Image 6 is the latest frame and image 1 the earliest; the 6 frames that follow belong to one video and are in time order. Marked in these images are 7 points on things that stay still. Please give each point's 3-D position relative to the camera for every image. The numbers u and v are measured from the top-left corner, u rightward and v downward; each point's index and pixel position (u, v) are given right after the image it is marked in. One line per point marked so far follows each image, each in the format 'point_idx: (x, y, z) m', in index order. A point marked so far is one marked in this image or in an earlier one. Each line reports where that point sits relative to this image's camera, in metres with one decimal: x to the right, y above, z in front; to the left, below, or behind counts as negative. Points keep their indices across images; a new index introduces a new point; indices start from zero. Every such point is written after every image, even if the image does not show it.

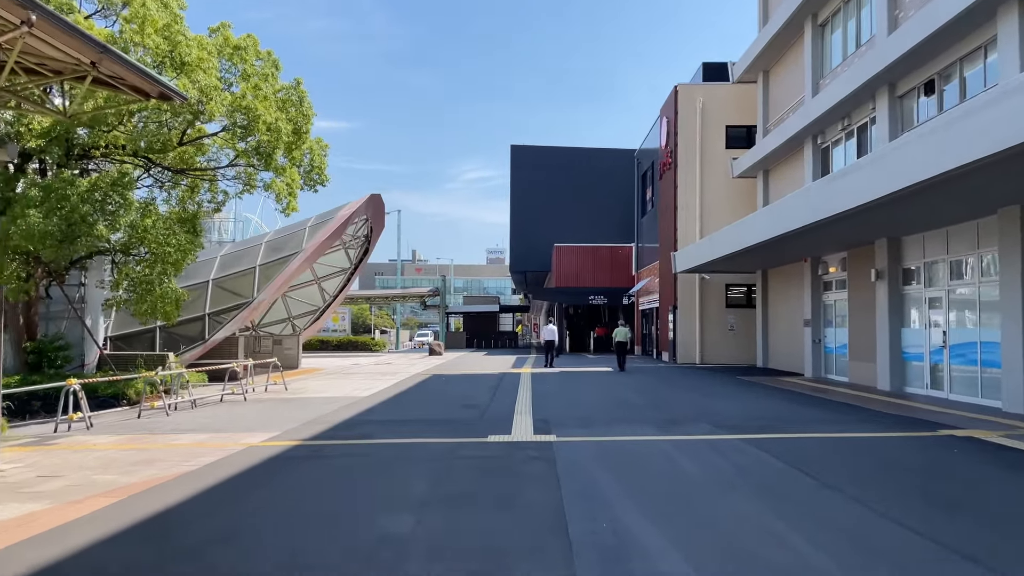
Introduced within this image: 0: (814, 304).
0: (+6.6, -0.3, +17.9) m
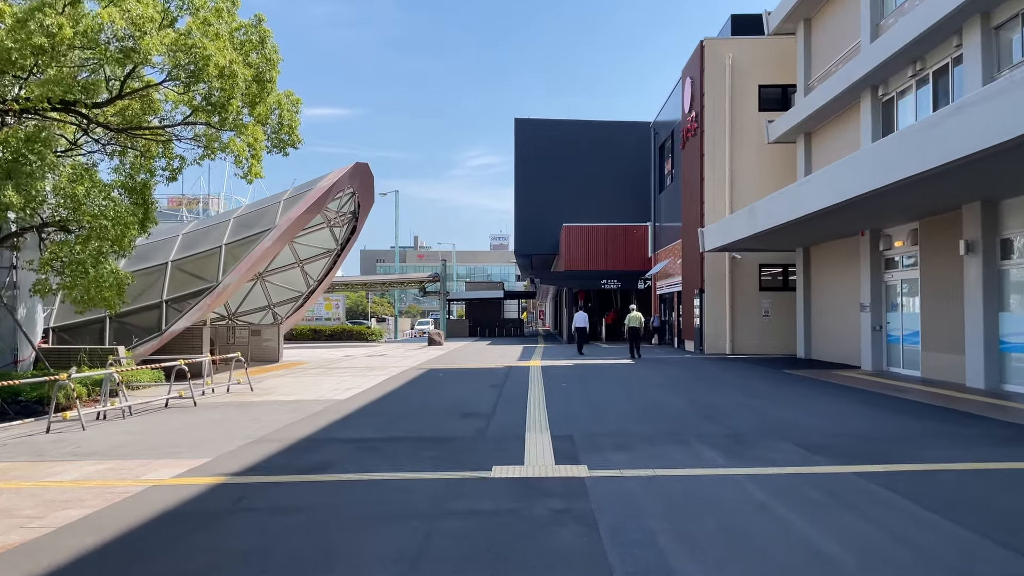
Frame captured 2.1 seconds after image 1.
0: (+6.8, +0.1, +15.3) m
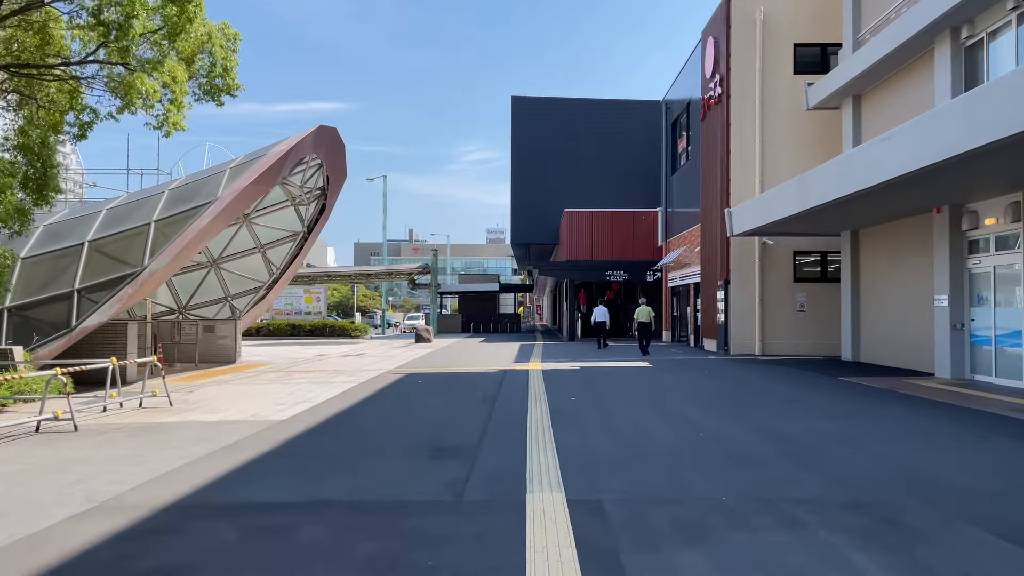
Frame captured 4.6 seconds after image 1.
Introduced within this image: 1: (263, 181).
0: (+6.7, +0.3, +12.4) m
1: (-4.1, +1.7, +13.3) m
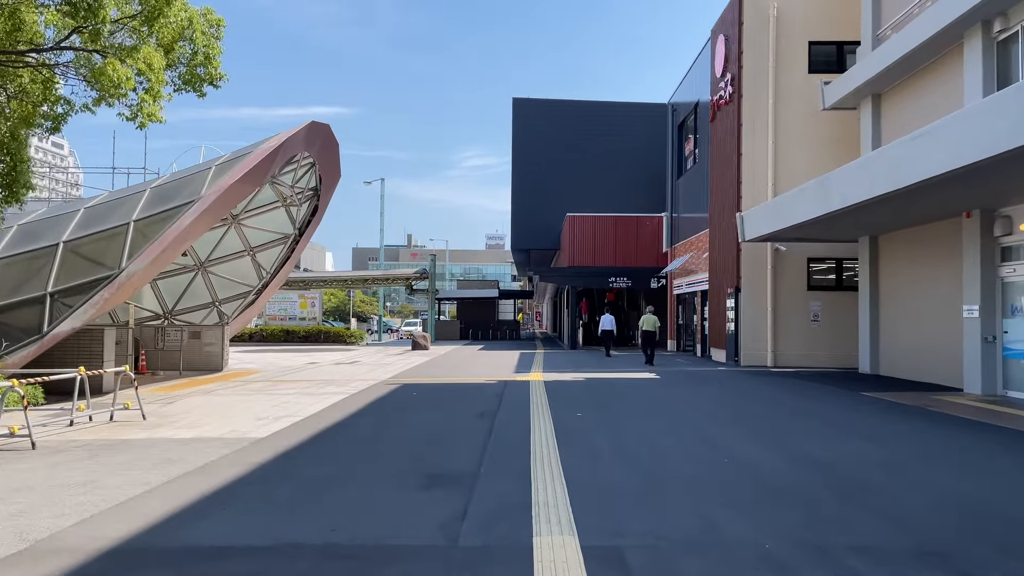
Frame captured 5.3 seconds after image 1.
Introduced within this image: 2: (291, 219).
0: (+6.7, +0.1, +11.6) m
1: (-4.0, +1.7, +12.6) m
2: (-4.6, +1.4, +17.0) m
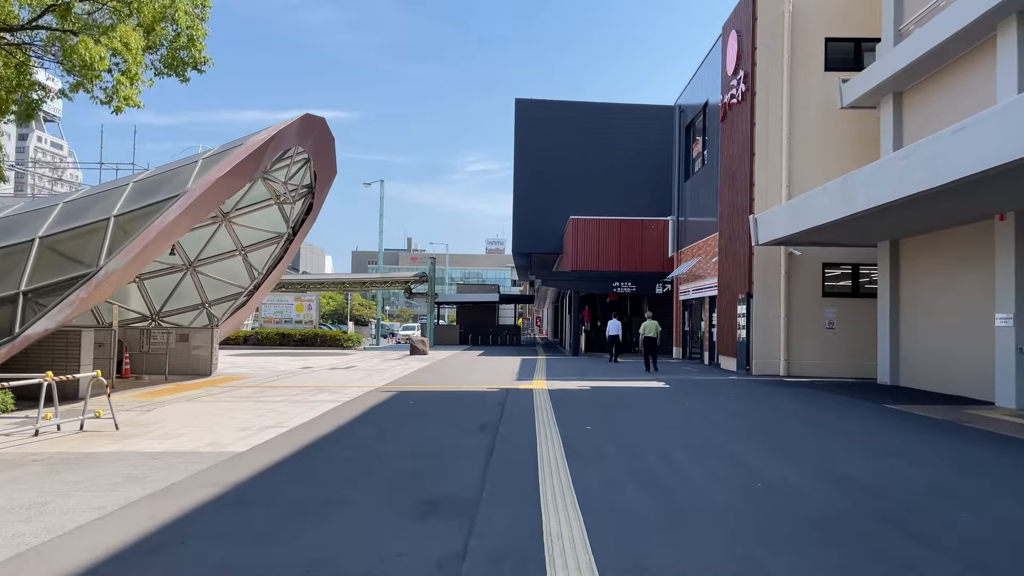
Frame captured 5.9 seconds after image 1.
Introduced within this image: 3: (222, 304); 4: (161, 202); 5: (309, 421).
0: (+6.8, 0.0, +10.9) m
1: (-4.0, +1.7, +11.8) m
2: (-4.5, +1.4, +16.3) m
3: (-6.2, -0.3, +17.5) m
4: (-4.9, +1.2, +11.5) m
5: (-2.4, -1.6, +9.8) m
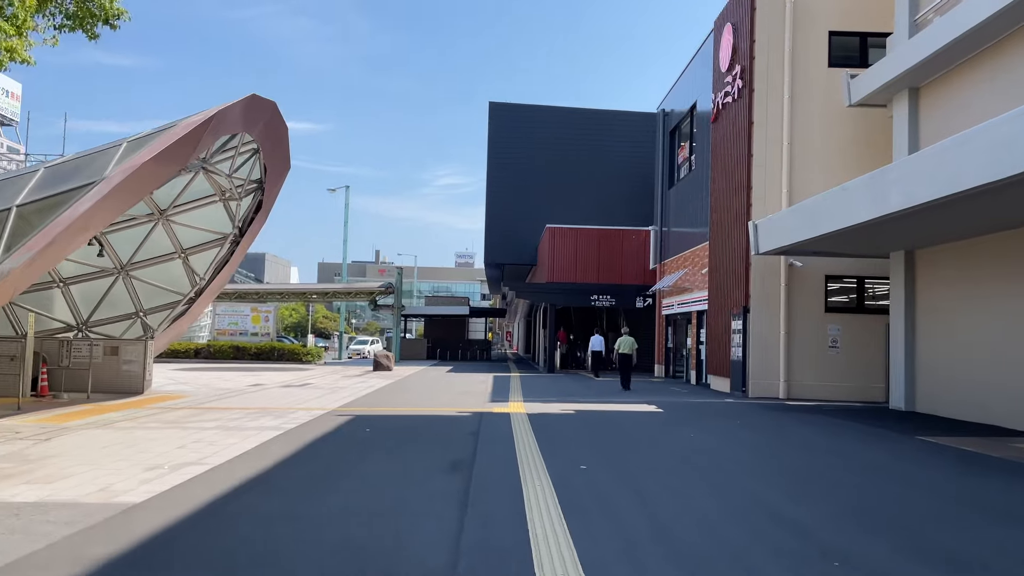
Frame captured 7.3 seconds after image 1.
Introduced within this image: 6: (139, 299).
0: (+6.5, -0.2, +9.5) m
1: (-4.2, +1.6, +10.1) m
2: (-5.0, +1.3, +14.5) m
3: (-6.7, -0.5, +15.6) m
4: (-5.2, +1.2, +9.6) m
5: (-2.6, -1.7, +8.0) m
6: (-6.8, -0.2, +15.1) m
